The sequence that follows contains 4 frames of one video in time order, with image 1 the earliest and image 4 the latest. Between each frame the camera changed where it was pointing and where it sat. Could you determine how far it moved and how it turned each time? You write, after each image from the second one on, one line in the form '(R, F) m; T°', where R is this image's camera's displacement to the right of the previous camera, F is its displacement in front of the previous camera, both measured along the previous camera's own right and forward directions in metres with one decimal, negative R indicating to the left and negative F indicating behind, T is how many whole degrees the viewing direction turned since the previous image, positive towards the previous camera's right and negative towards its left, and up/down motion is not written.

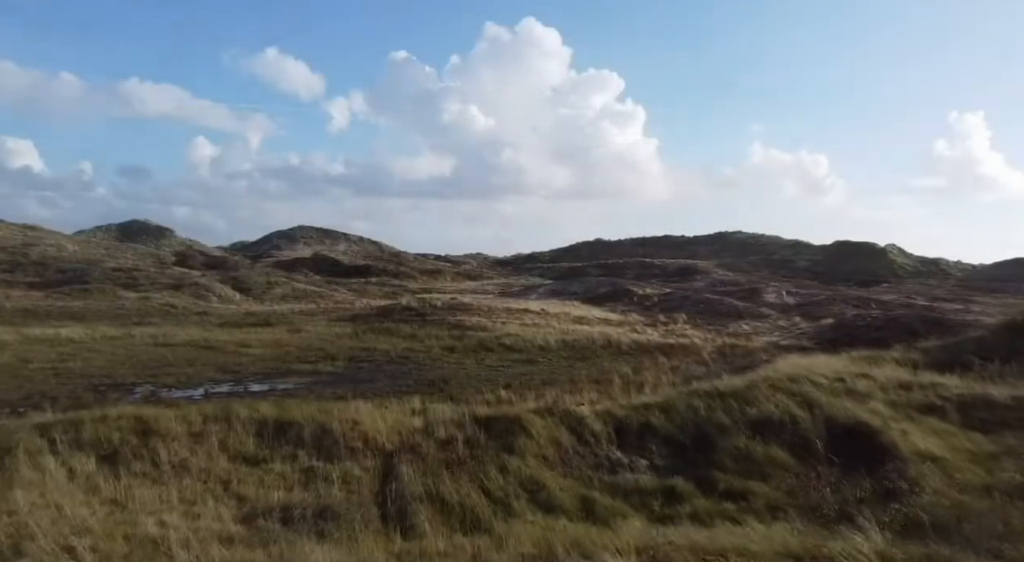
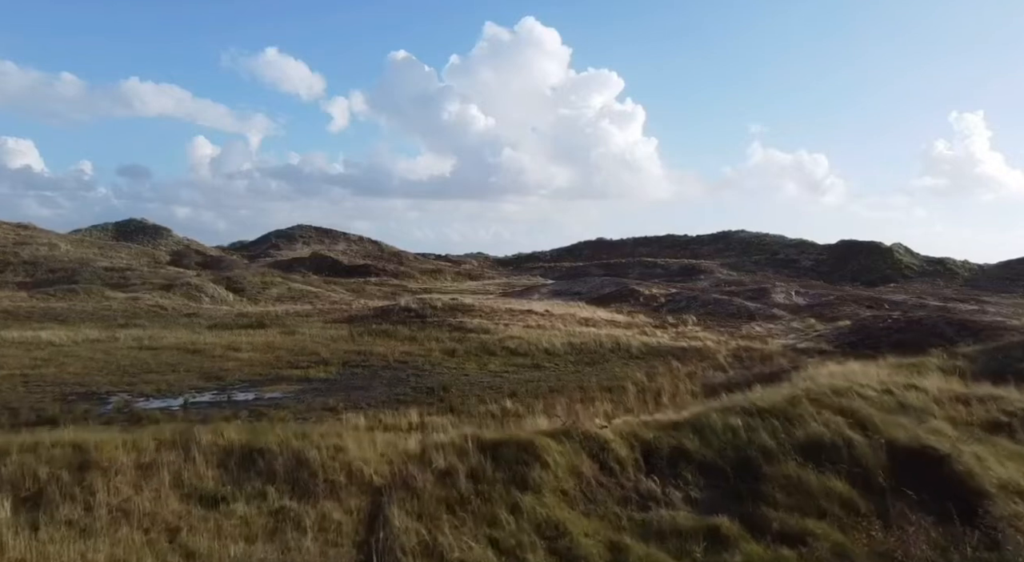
(-0.1, +1.3) m; 0°
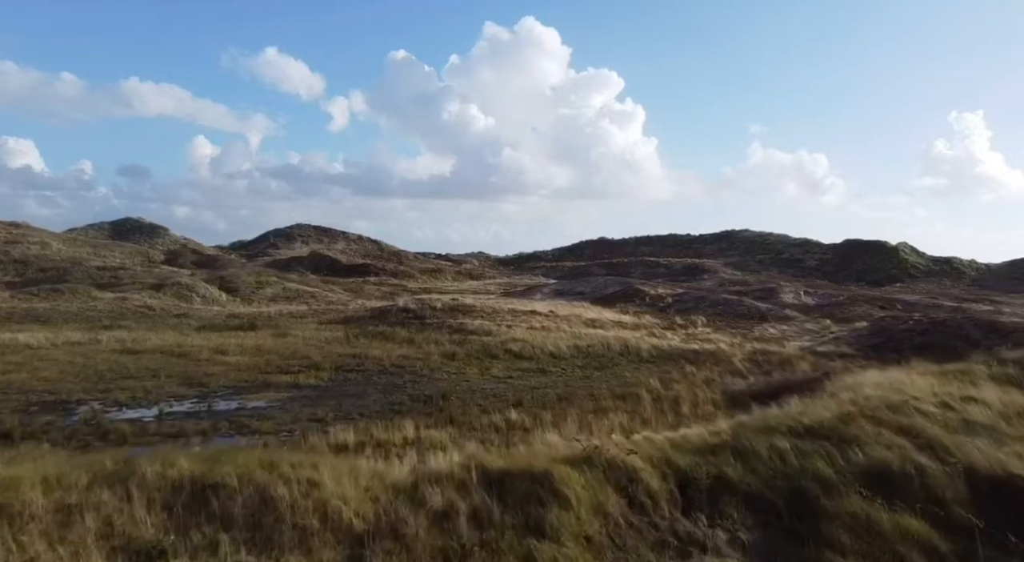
(-0.1, +1.3) m; 0°
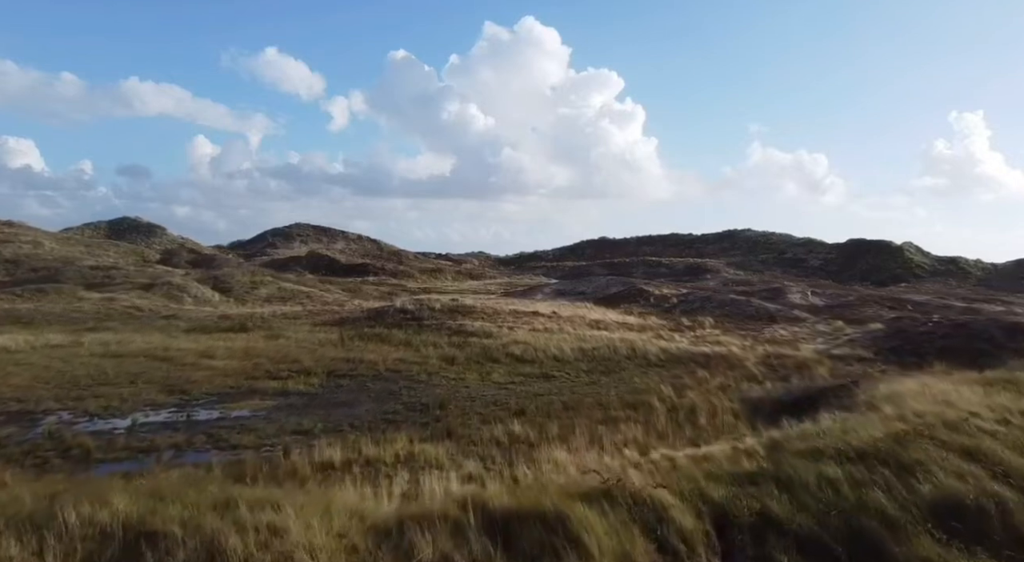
(-0.1, +1.1) m; 0°
